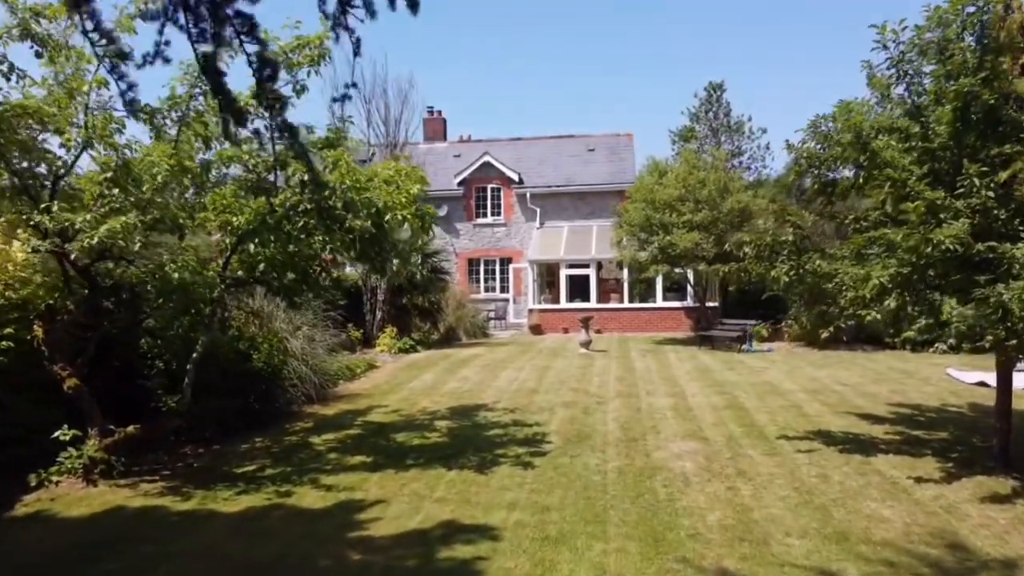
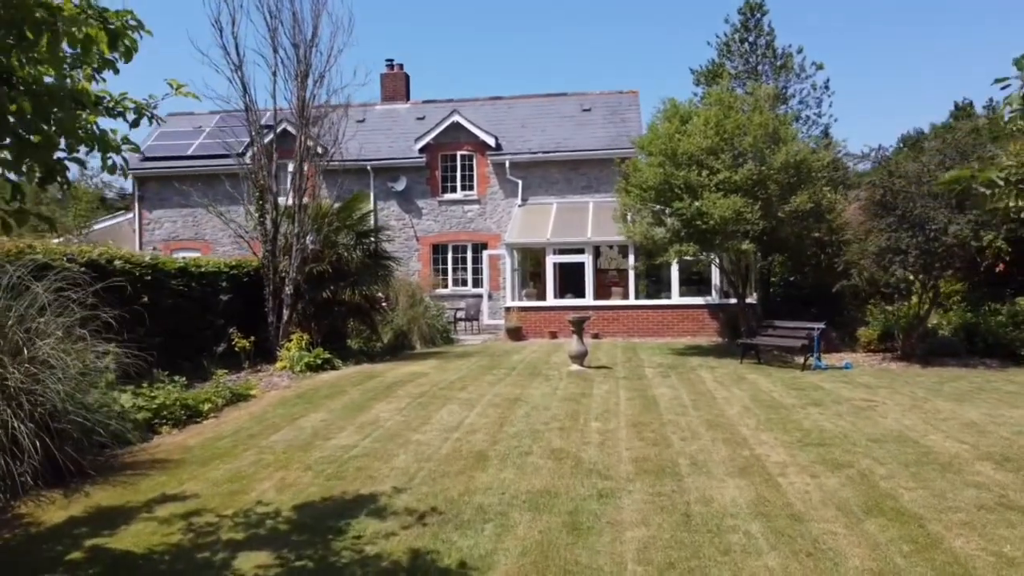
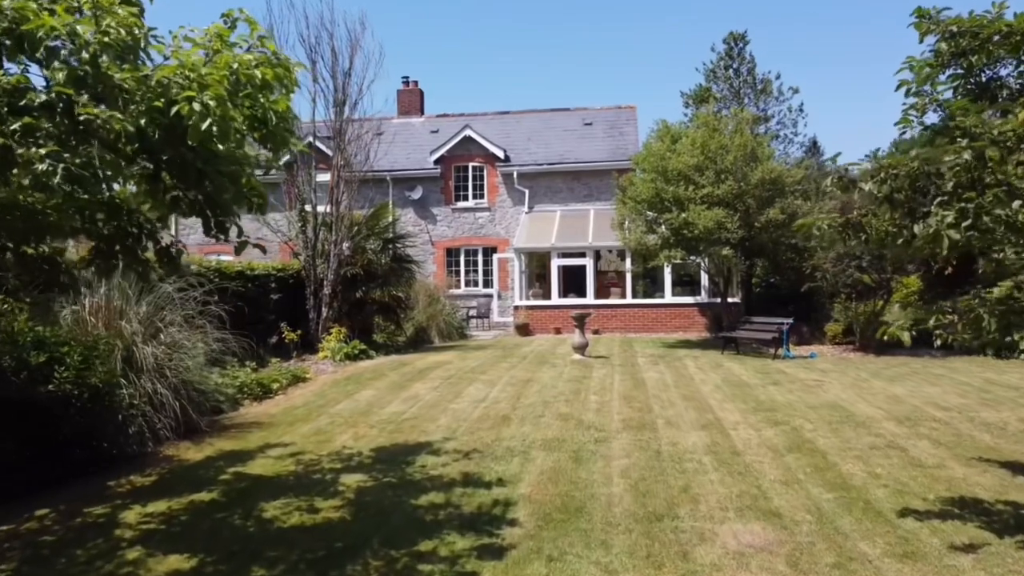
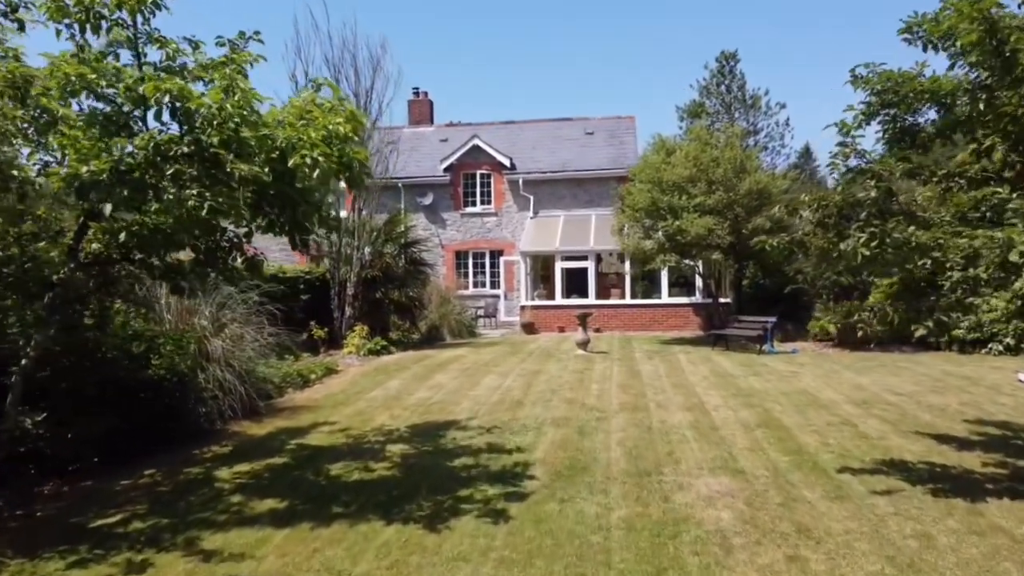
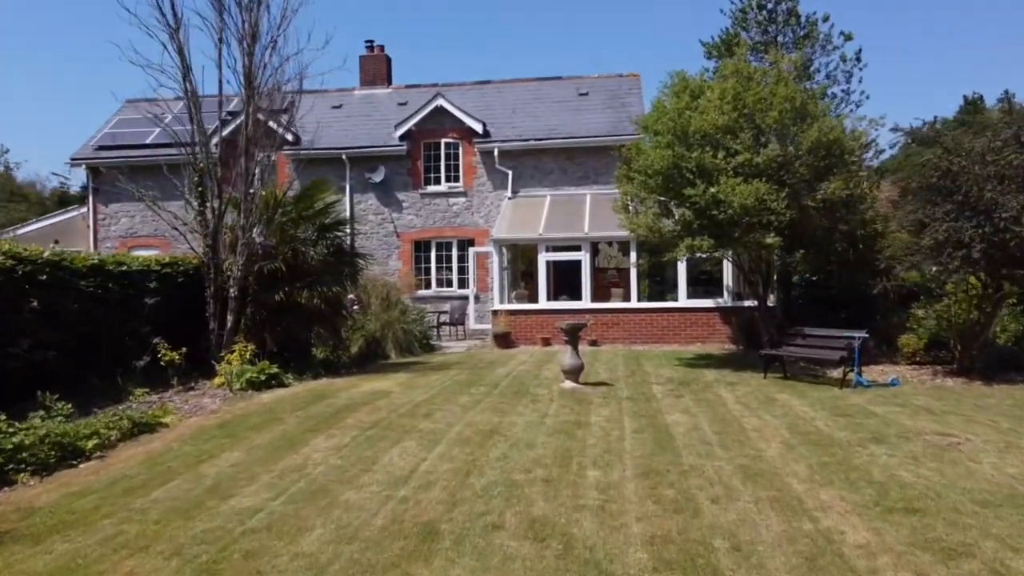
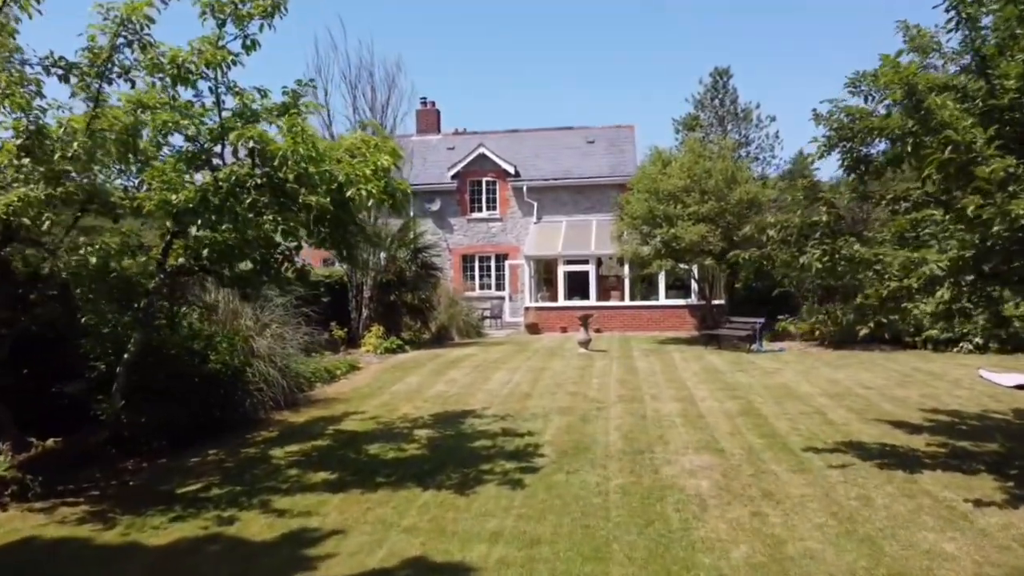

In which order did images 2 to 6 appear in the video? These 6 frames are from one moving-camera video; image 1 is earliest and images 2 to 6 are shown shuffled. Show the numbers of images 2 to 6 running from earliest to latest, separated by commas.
6, 4, 3, 2, 5
